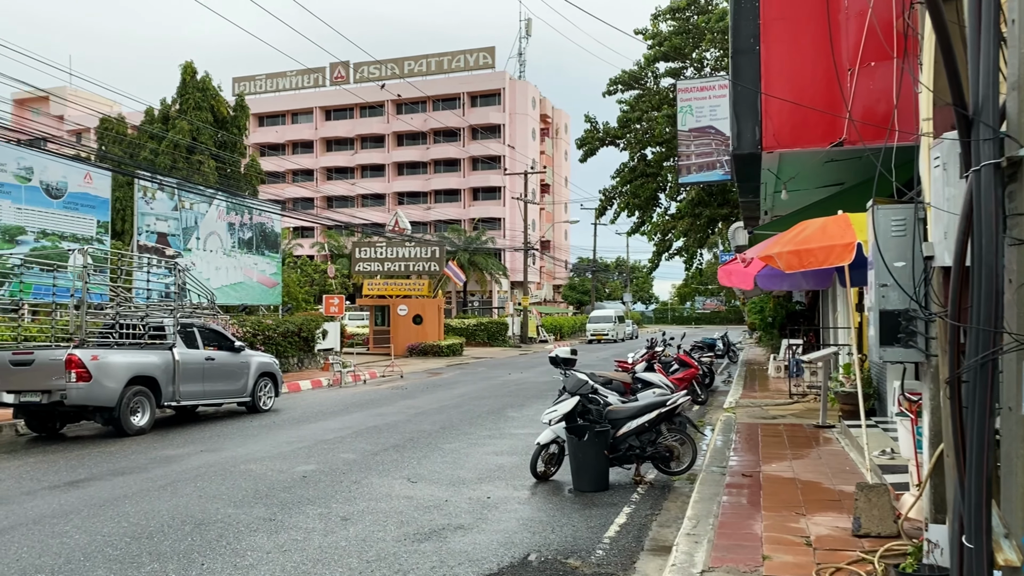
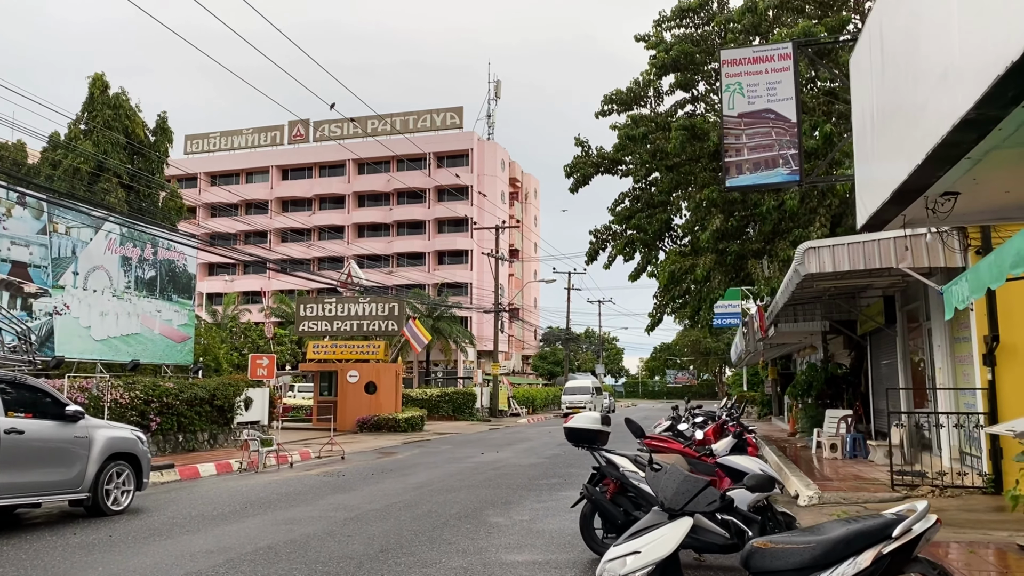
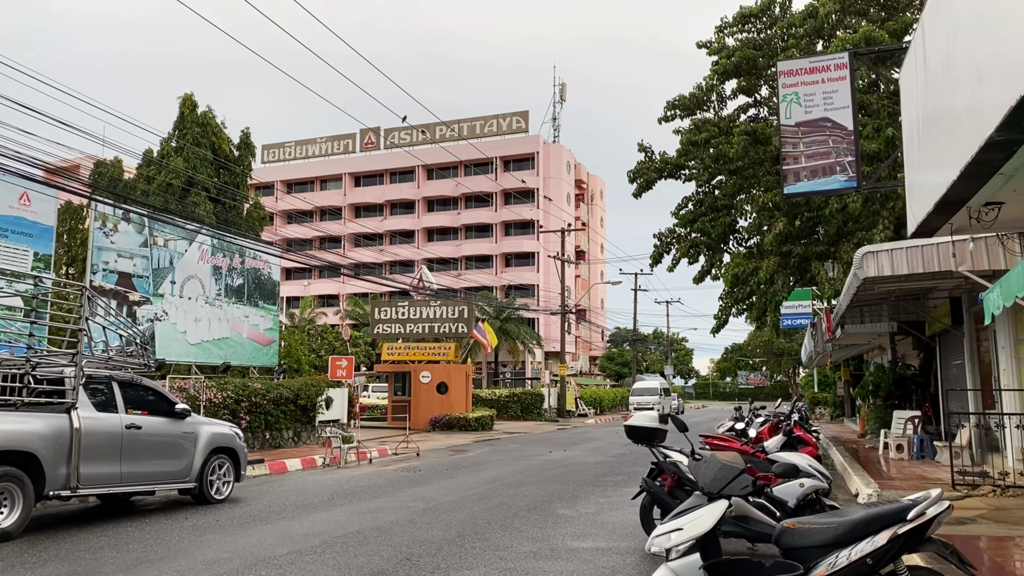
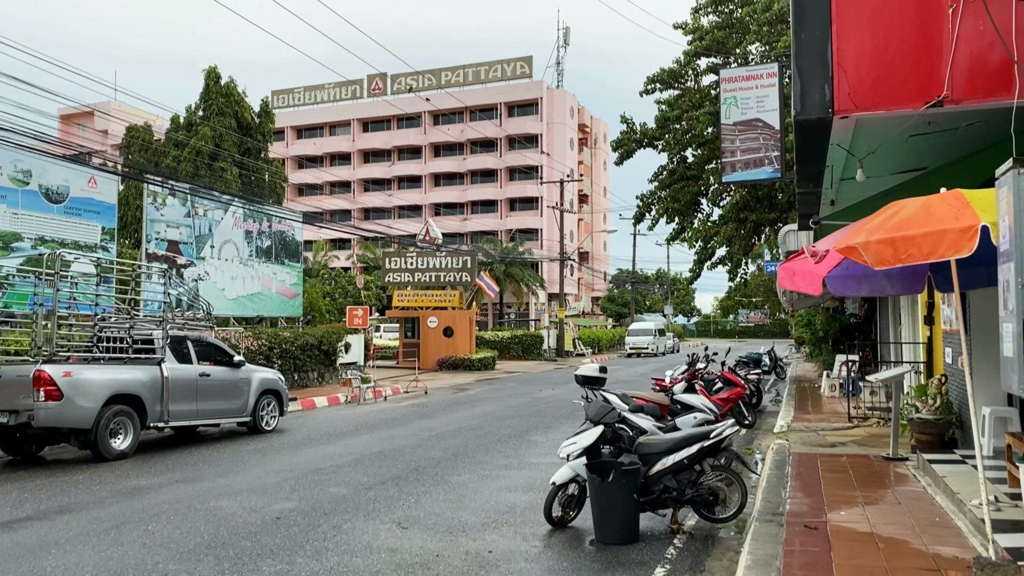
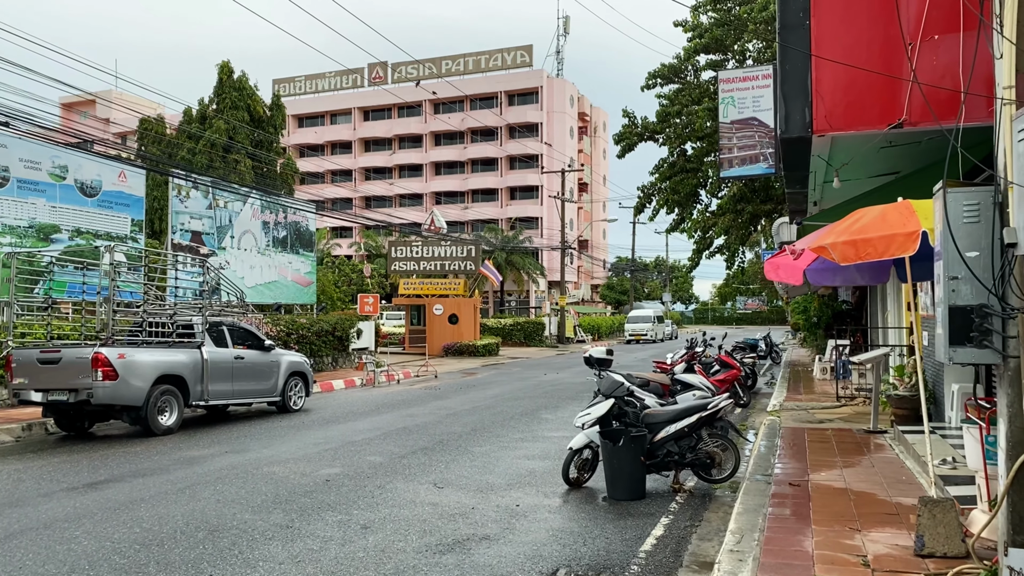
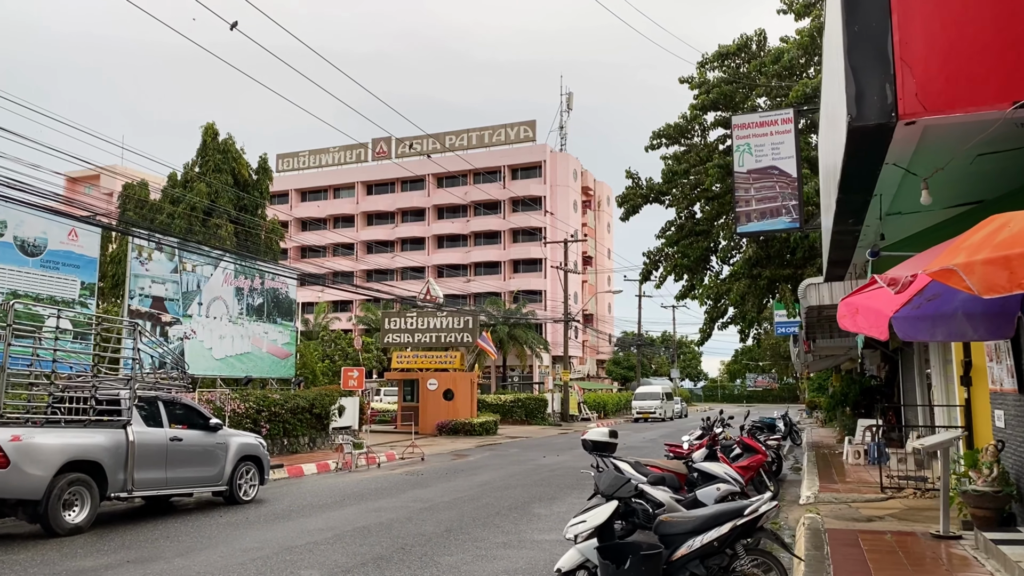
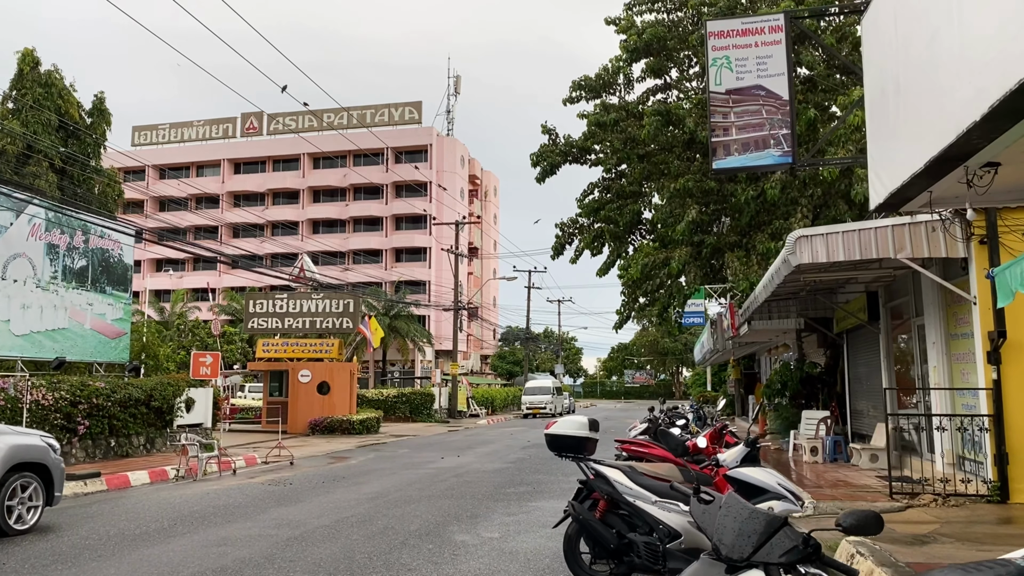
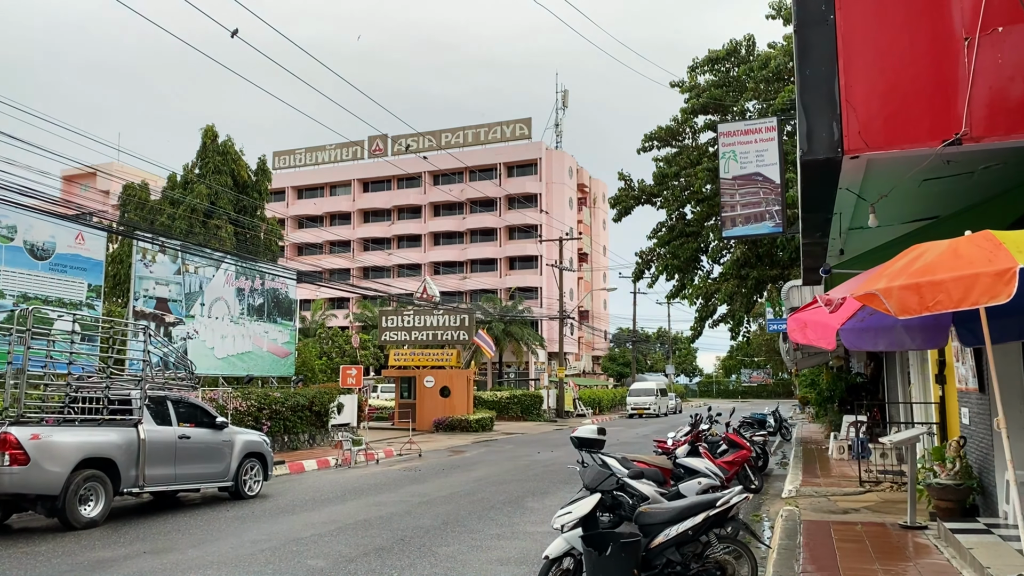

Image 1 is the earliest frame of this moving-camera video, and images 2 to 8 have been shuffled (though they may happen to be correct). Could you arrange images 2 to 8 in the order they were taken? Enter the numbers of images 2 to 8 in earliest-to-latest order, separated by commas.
5, 4, 8, 6, 3, 2, 7
